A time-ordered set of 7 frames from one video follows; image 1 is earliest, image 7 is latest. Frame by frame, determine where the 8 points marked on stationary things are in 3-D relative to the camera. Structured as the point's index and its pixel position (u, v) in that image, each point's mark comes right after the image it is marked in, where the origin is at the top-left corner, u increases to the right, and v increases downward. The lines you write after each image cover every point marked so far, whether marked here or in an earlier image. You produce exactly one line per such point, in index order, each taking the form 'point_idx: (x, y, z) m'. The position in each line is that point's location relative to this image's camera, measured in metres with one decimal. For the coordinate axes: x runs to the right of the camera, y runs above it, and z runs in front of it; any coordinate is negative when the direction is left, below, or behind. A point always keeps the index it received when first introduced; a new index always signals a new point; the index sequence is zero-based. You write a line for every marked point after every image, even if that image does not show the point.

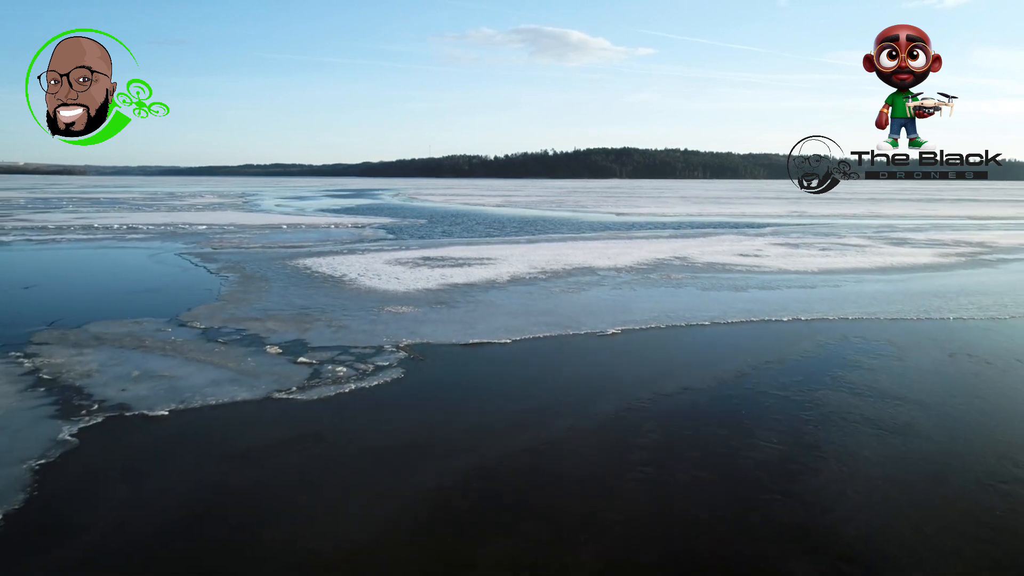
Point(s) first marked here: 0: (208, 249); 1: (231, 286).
0: (-5.8, +0.8, +13.4) m
1: (-3.6, 0.0, +9.0) m
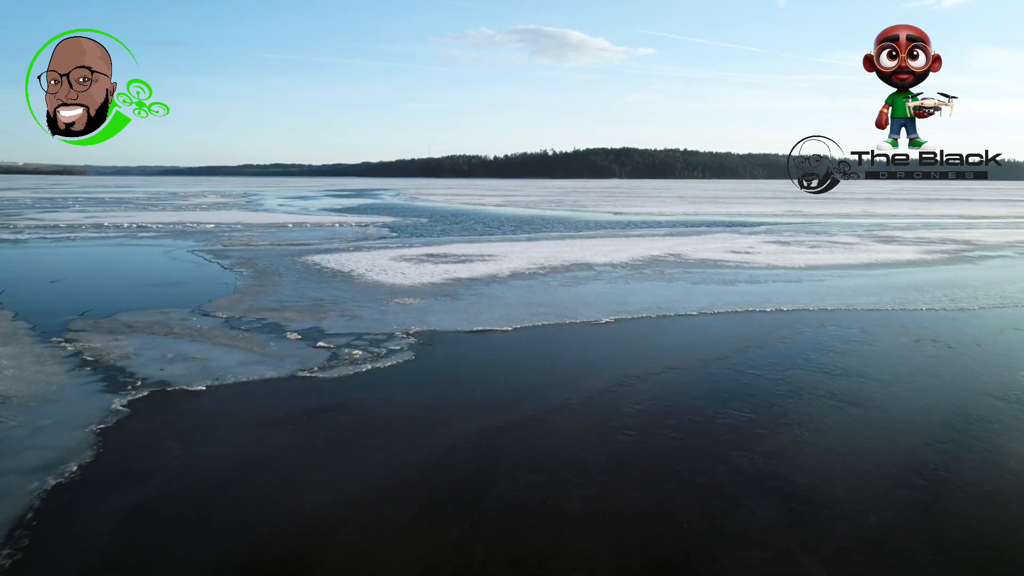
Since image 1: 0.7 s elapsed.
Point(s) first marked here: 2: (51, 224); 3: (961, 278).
0: (-5.8, +0.8, +13.9) m
1: (-3.6, +0.1, +9.4) m
2: (-12.8, +1.8, +19.6) m
3: (+6.5, +0.2, +10.2) m
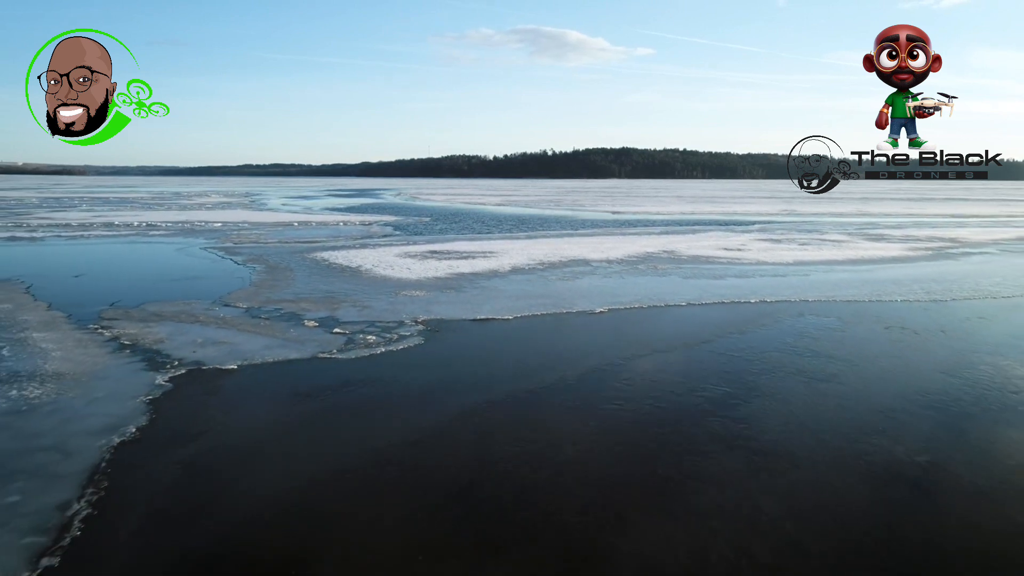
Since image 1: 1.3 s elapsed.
0: (-5.8, +0.9, +14.4) m
1: (-3.6, +0.2, +9.9) m
2: (-12.8, +1.9, +20.1) m
3: (+6.5, +0.2, +10.7) m
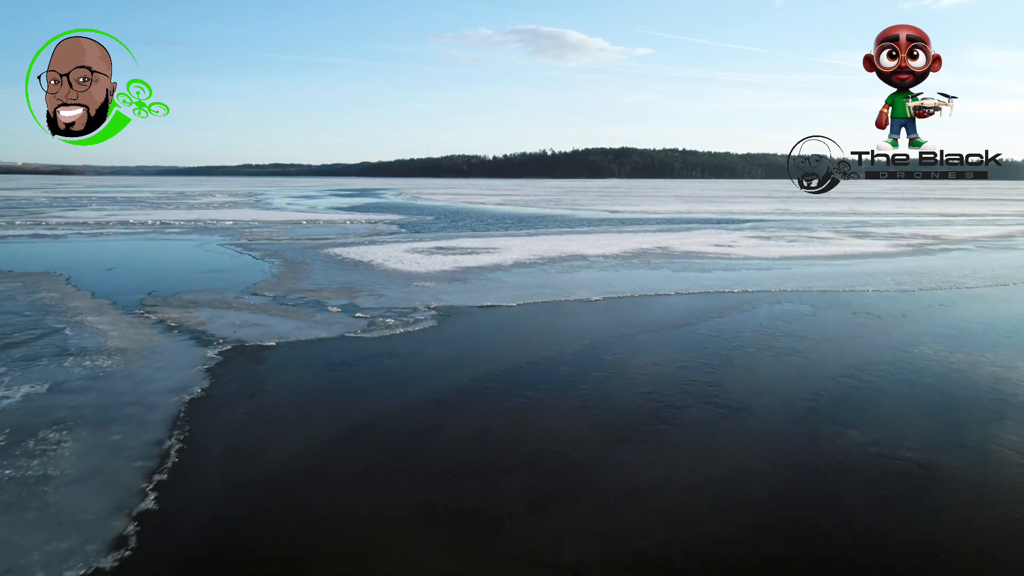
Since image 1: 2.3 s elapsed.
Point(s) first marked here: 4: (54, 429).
0: (-5.8, +1.0, +15.1) m
1: (-3.5, +0.3, +10.6) m
2: (-12.7, +2.0, +20.8) m
3: (+6.6, +0.3, +11.4) m
4: (-2.5, -0.8, +3.9) m
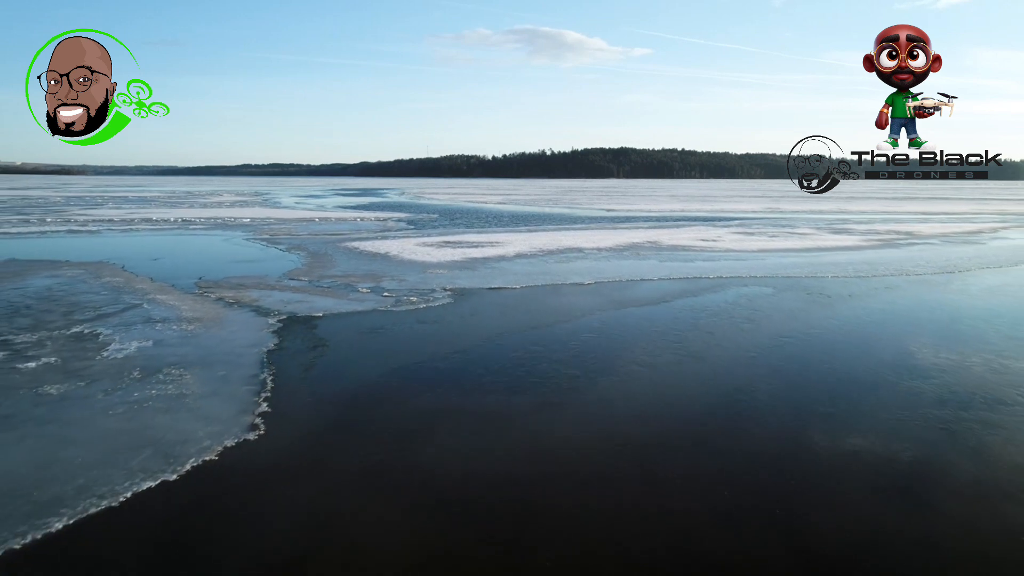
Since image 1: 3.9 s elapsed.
0: (-5.7, +1.2, +16.3) m
1: (-3.5, +0.5, +11.9) m
2: (-12.7, +2.2, +22.0) m
3: (+6.6, +0.5, +12.6) m
4: (-2.5, -0.6, +5.1) m
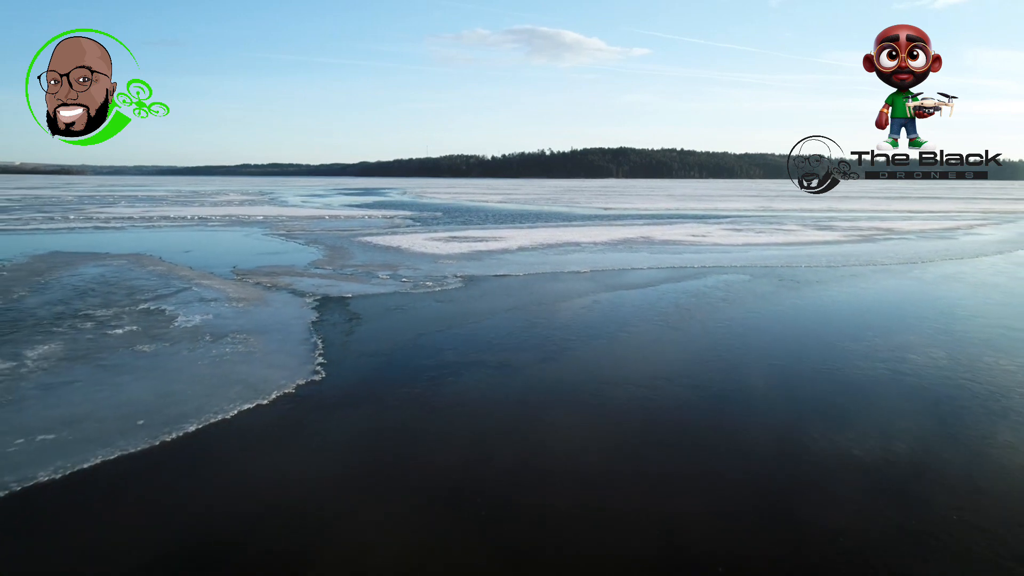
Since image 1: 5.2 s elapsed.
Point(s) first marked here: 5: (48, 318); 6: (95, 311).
0: (-5.7, +1.4, +17.4) m
1: (-3.4, +0.7, +12.9) m
2: (-12.7, +2.4, +23.1) m
3: (+6.7, +0.7, +13.7) m
4: (-2.4, -0.4, +6.1) m
5: (-4.5, -0.3, +6.7) m
6: (-4.2, -0.2, +7.1) m
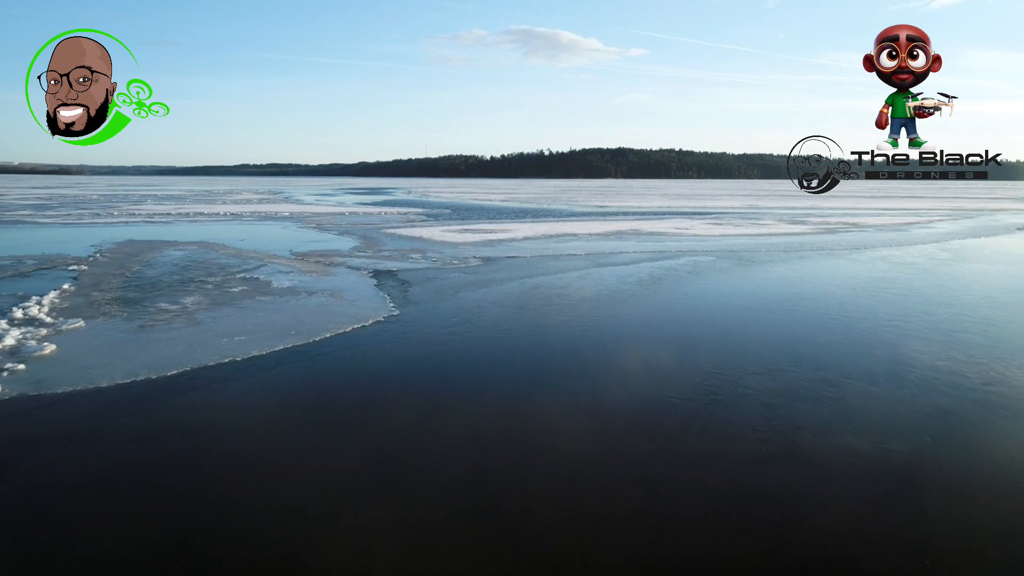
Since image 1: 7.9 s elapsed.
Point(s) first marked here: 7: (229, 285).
0: (-5.5, +1.8, +19.6) m
1: (-3.3, +1.0, +15.1) m
2: (-12.5, +2.7, +25.2) m
3: (+6.8, +1.1, +15.9) m
4: (-2.2, 0.0, +8.3) m
5: (-4.3, +0.1, +8.9) m
6: (-4.0, +0.1, +9.2) m
7: (-3.5, 0.0, +8.7) m
